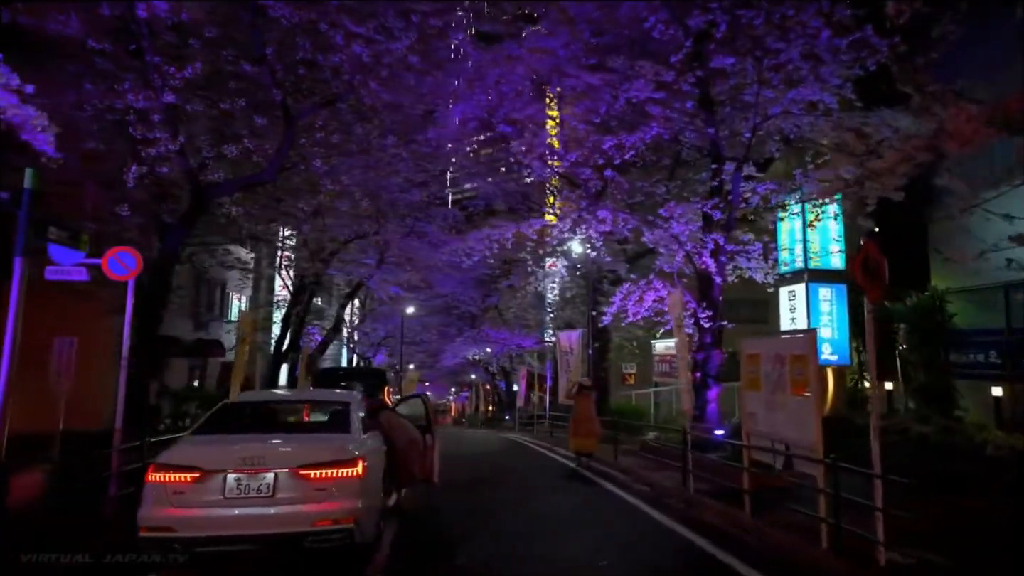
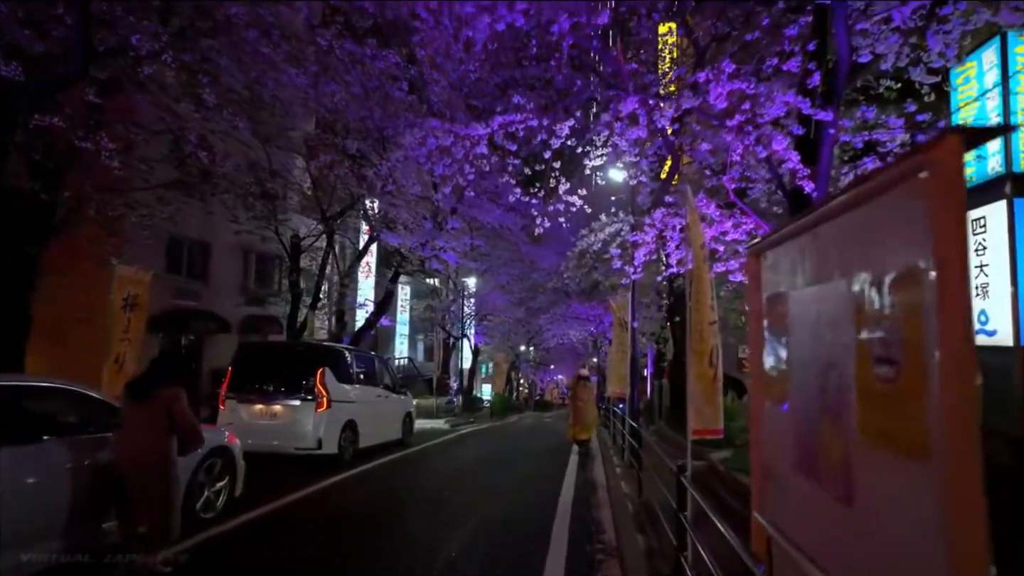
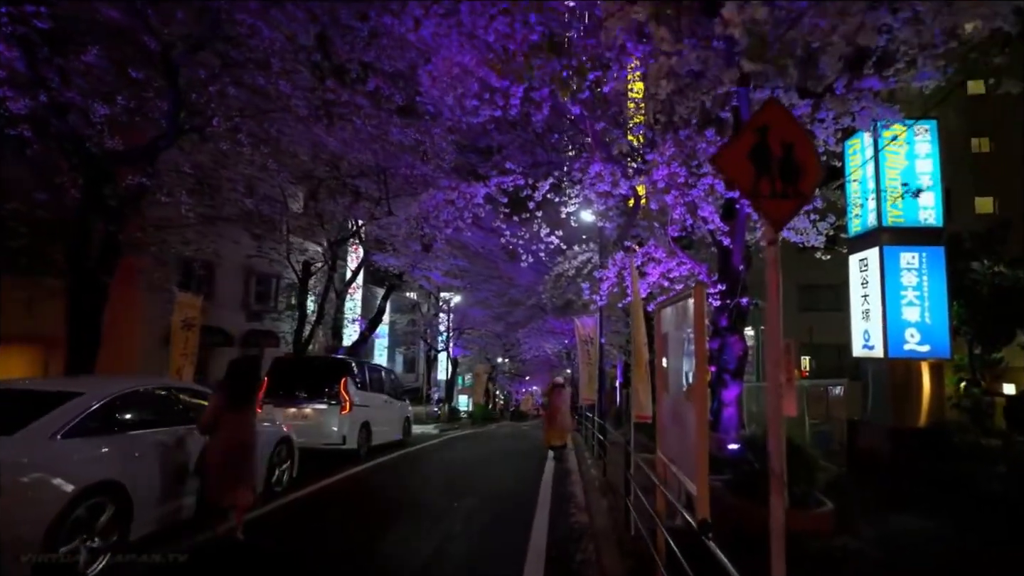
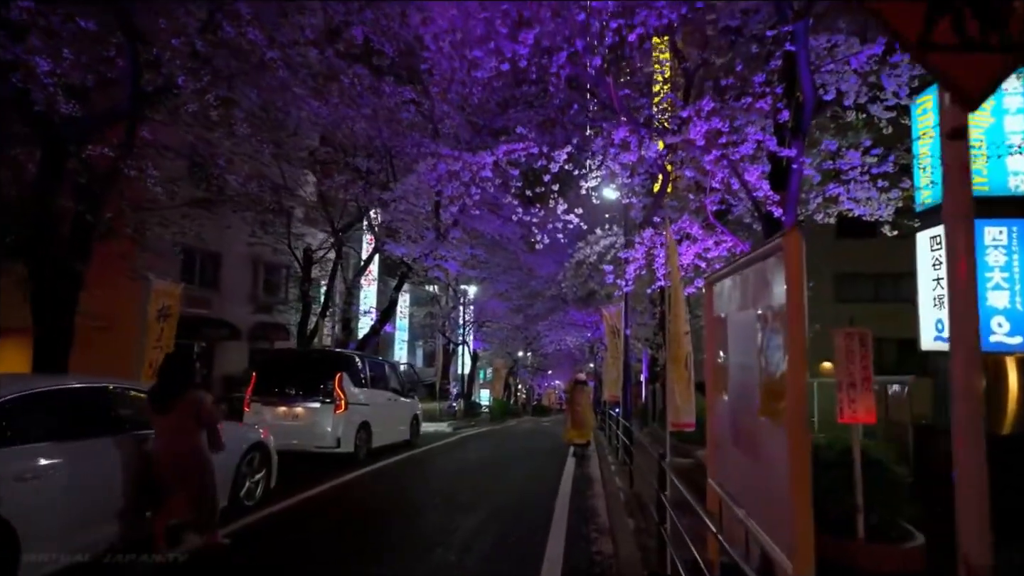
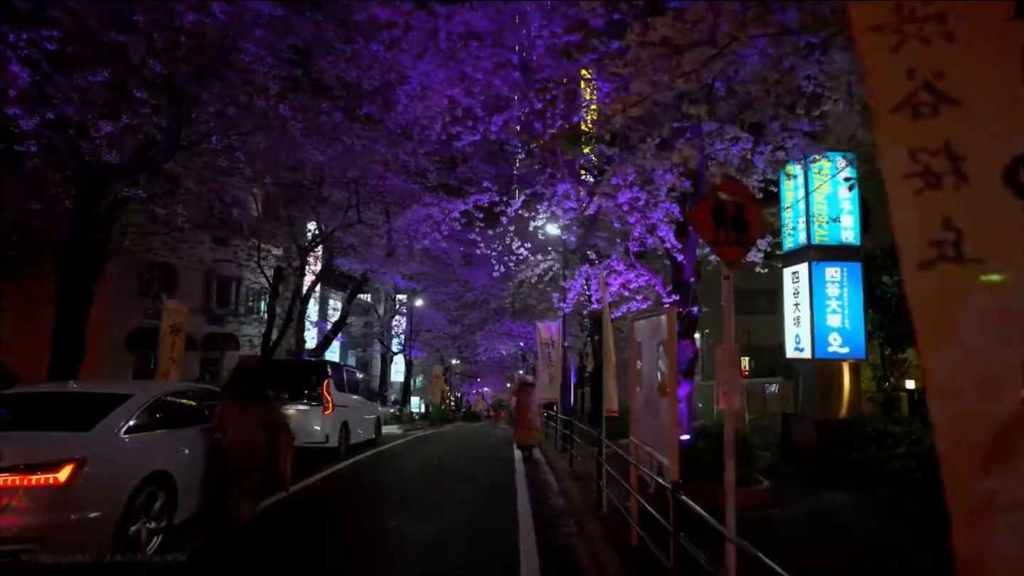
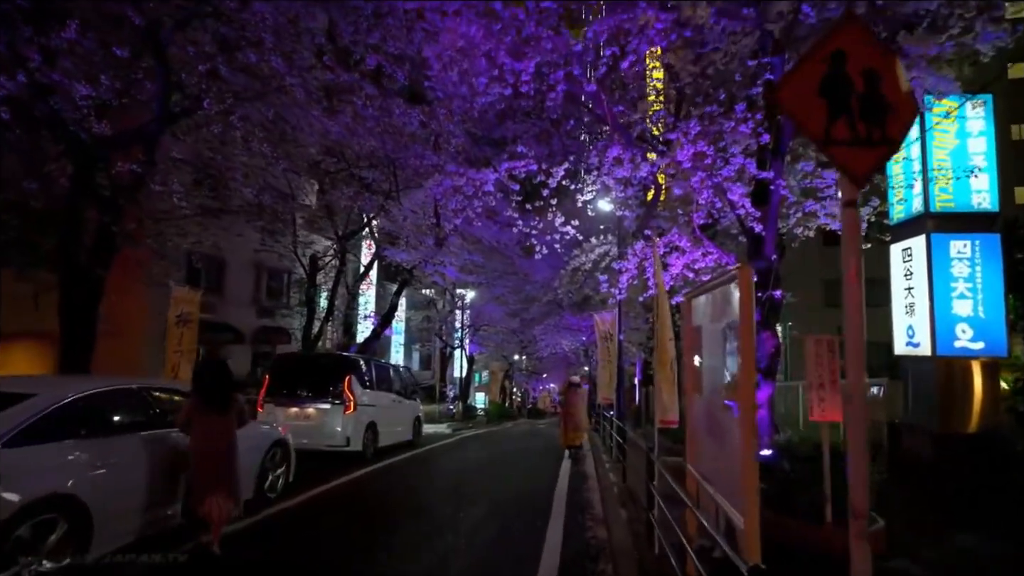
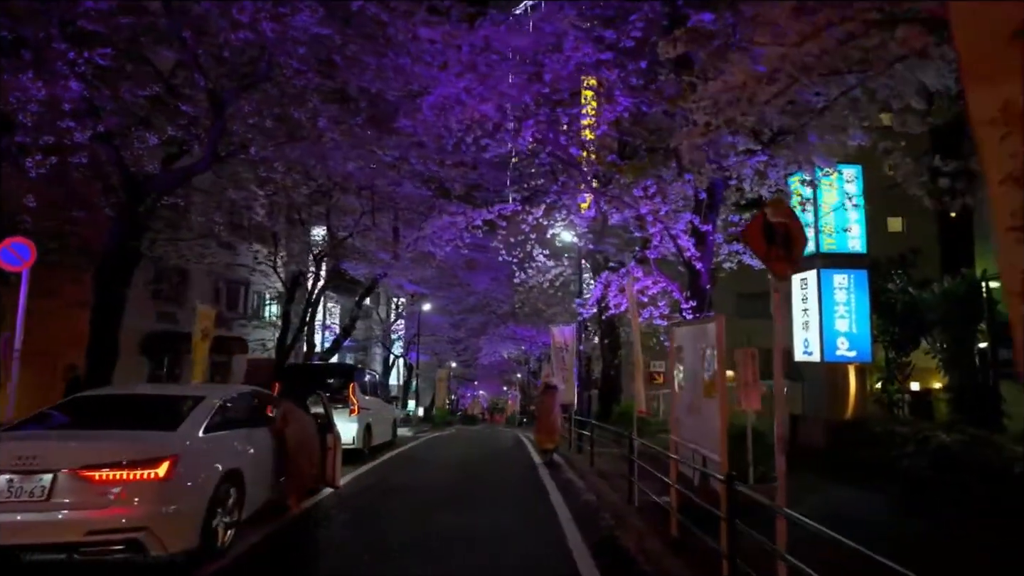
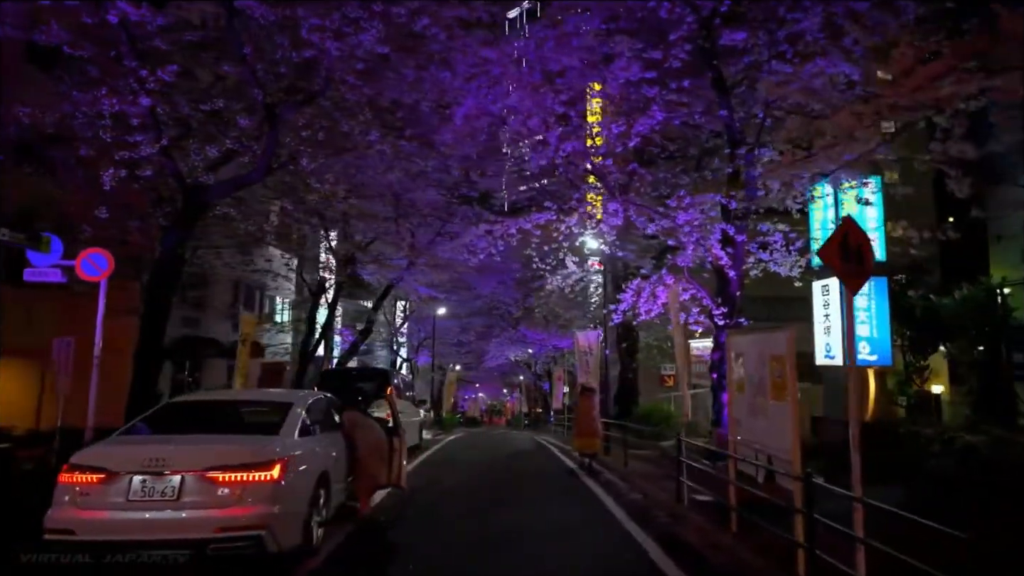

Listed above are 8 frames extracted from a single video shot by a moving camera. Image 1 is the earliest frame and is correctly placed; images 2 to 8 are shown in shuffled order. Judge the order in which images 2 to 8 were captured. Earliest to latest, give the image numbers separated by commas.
8, 7, 5, 3, 6, 4, 2
